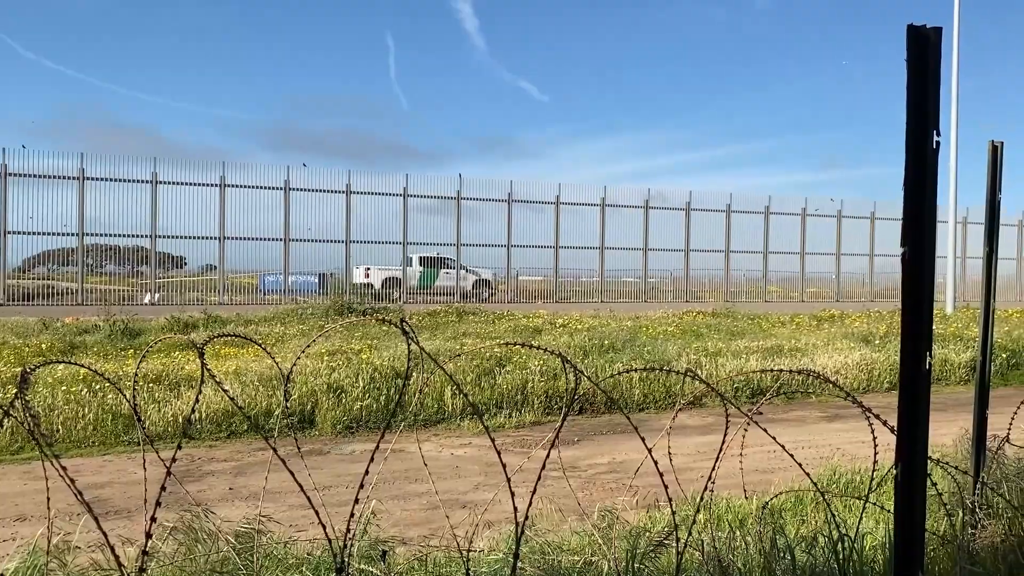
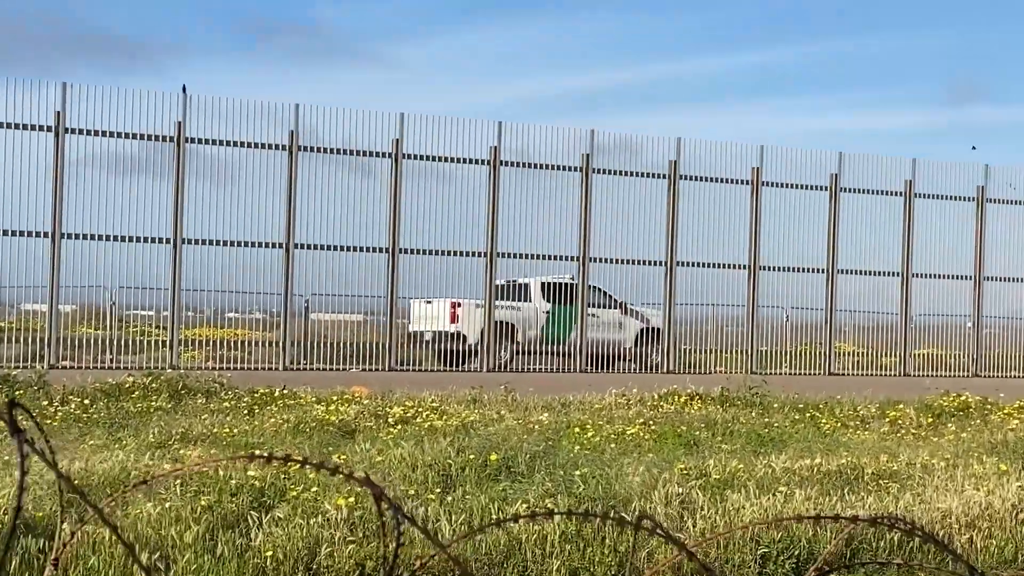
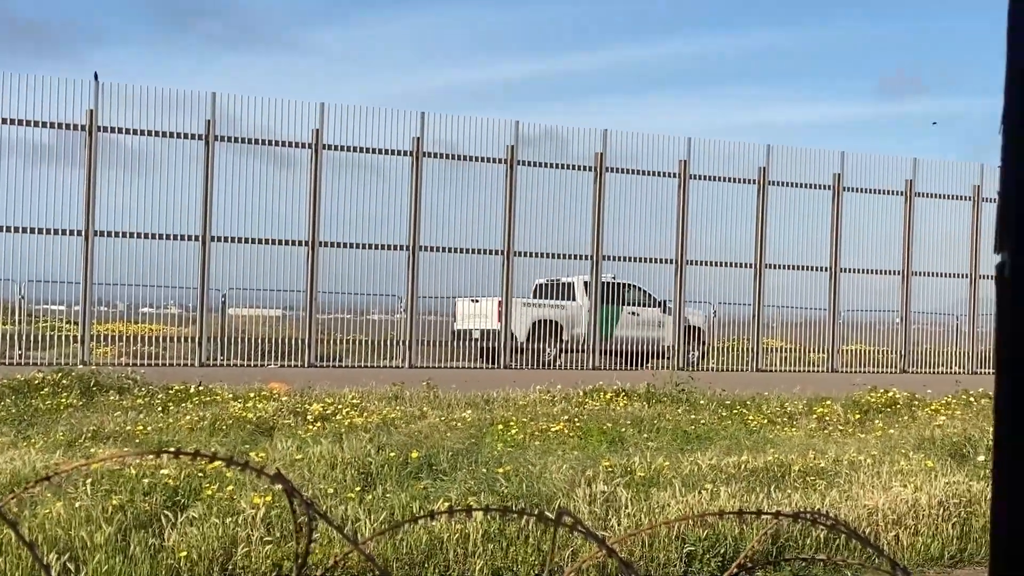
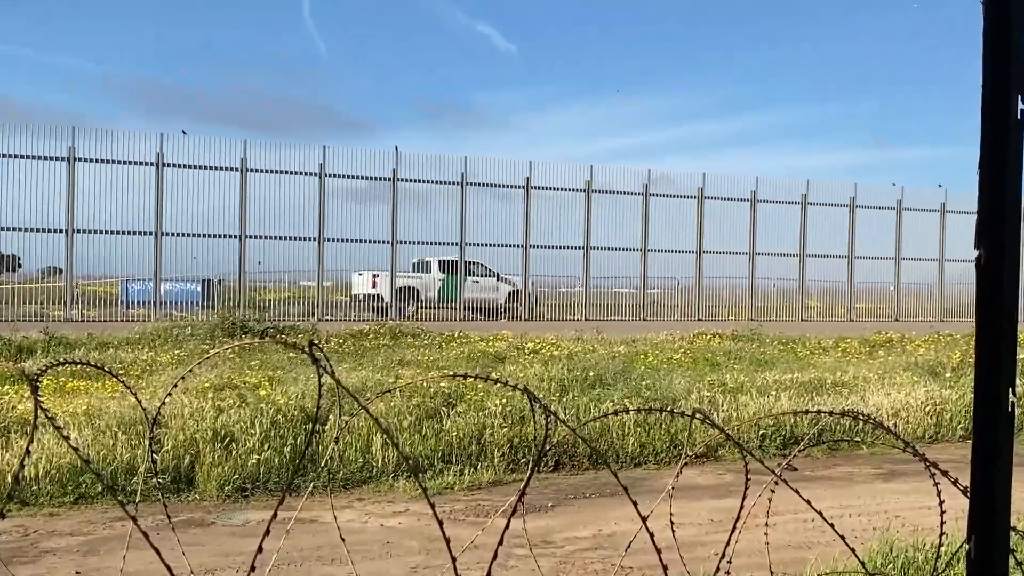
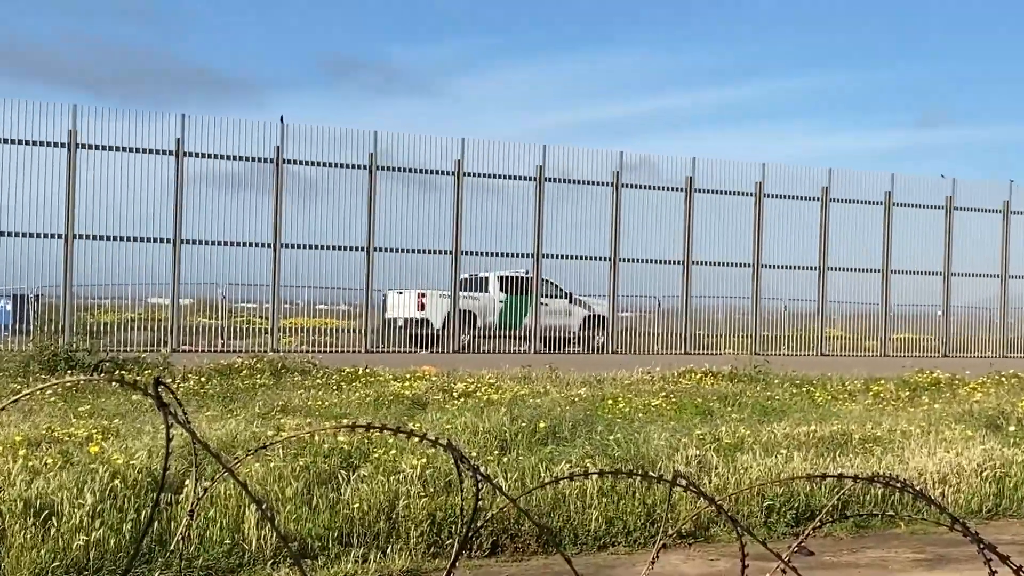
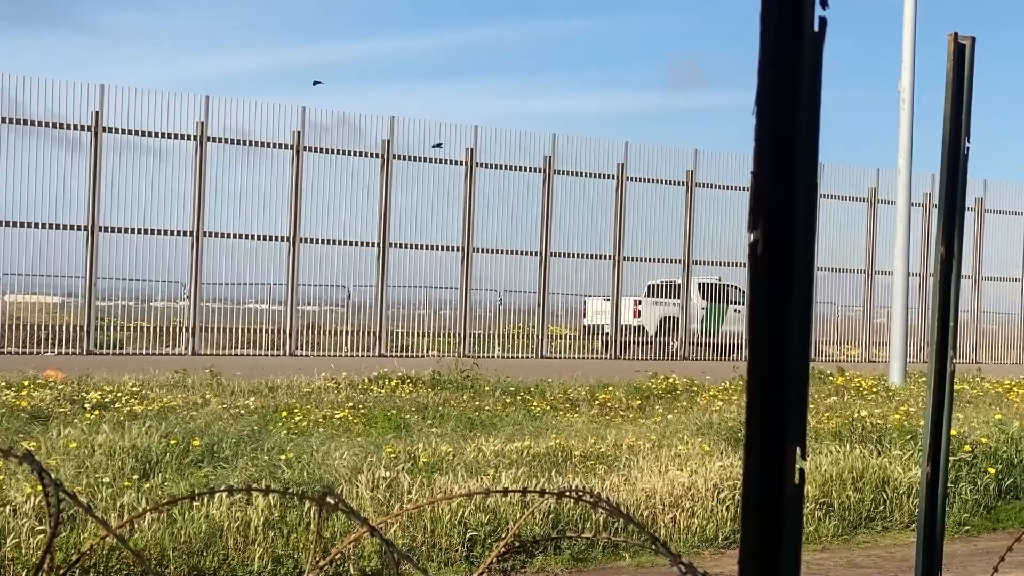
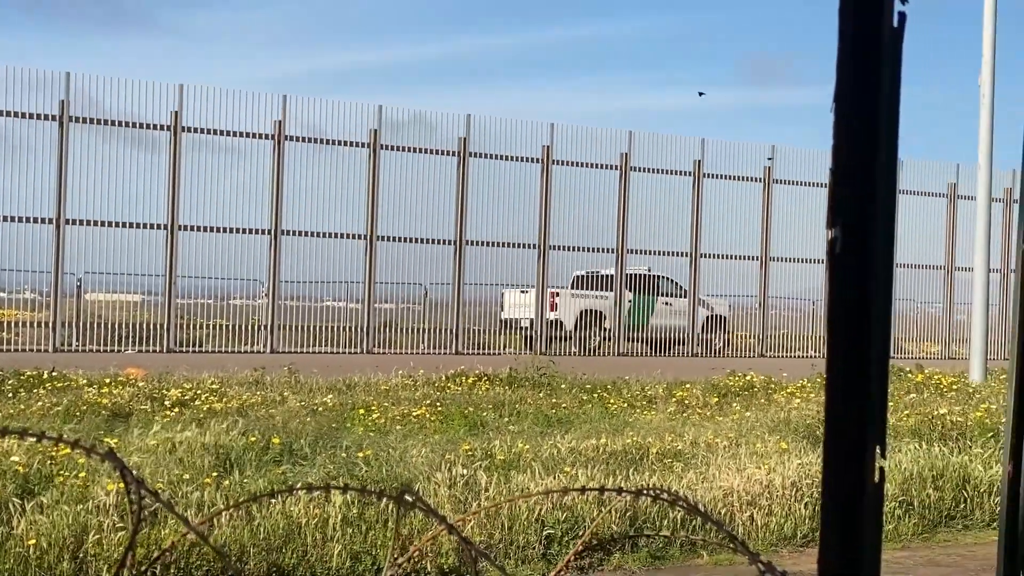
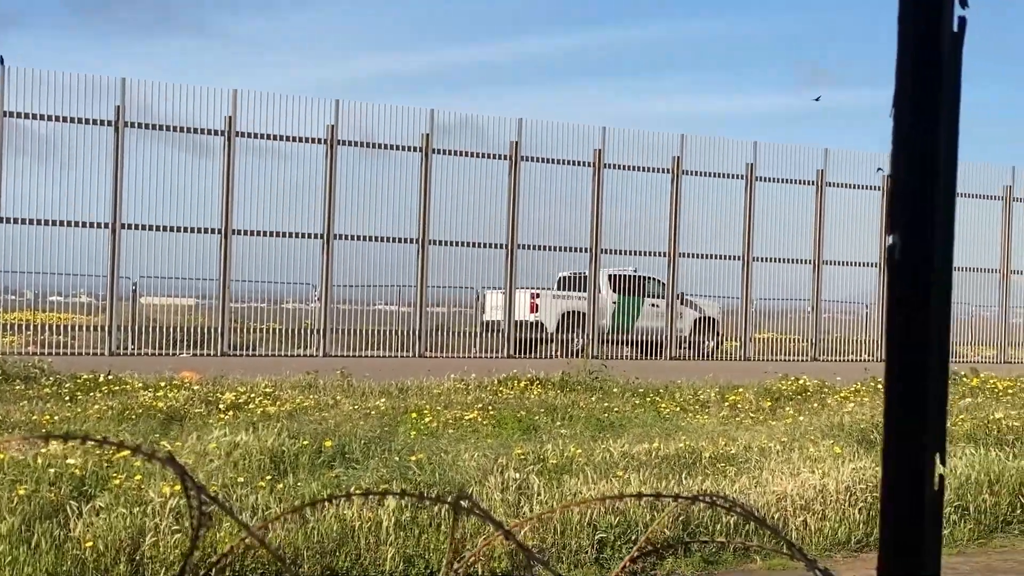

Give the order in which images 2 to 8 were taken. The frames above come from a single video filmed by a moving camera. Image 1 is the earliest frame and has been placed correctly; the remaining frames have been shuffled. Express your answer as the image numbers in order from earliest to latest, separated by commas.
4, 5, 2, 3, 8, 7, 6
